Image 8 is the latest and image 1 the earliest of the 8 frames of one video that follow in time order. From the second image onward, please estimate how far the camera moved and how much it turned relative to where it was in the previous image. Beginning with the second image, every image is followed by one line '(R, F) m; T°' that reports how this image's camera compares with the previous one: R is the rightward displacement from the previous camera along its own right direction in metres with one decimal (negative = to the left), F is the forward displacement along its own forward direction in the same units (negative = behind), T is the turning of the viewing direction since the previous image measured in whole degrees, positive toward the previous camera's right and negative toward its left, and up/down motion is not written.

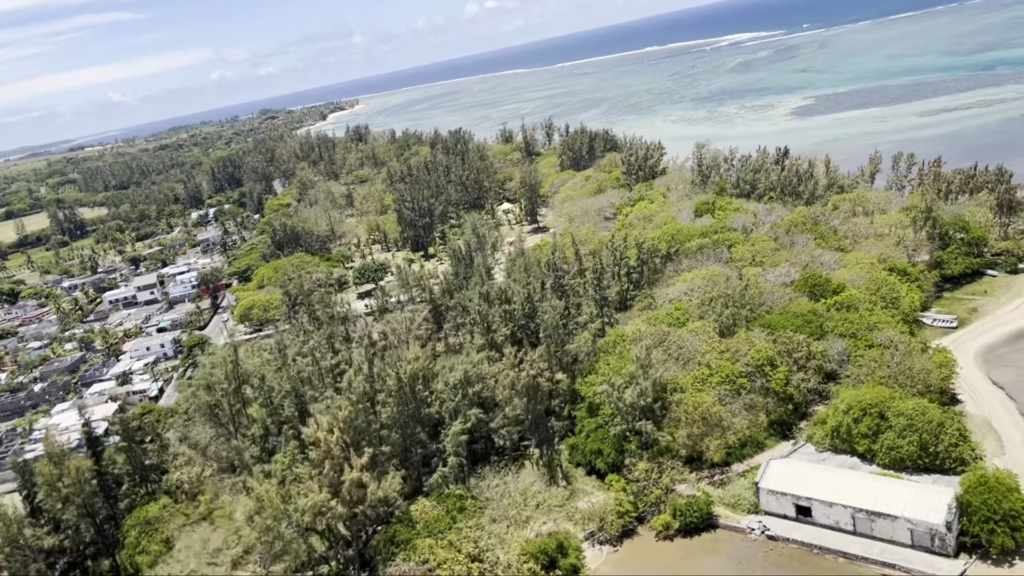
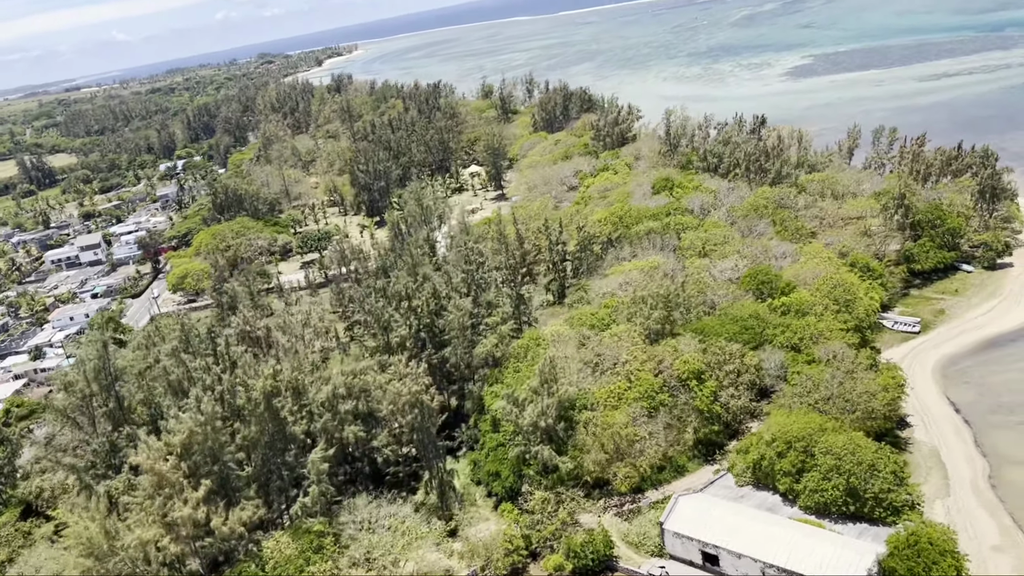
(+4.7, +5.1) m; 0°
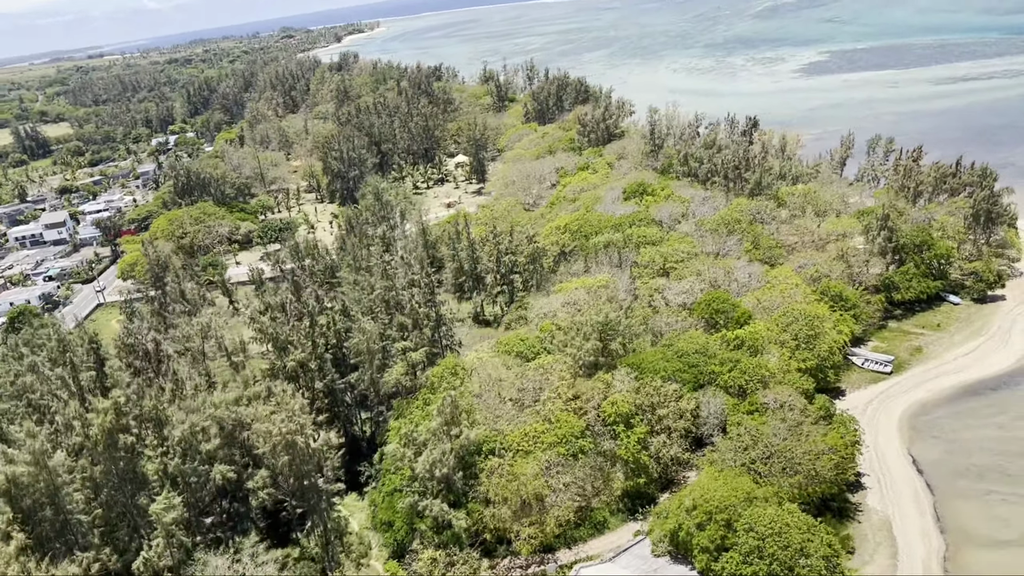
(+4.2, +4.5) m; -1°
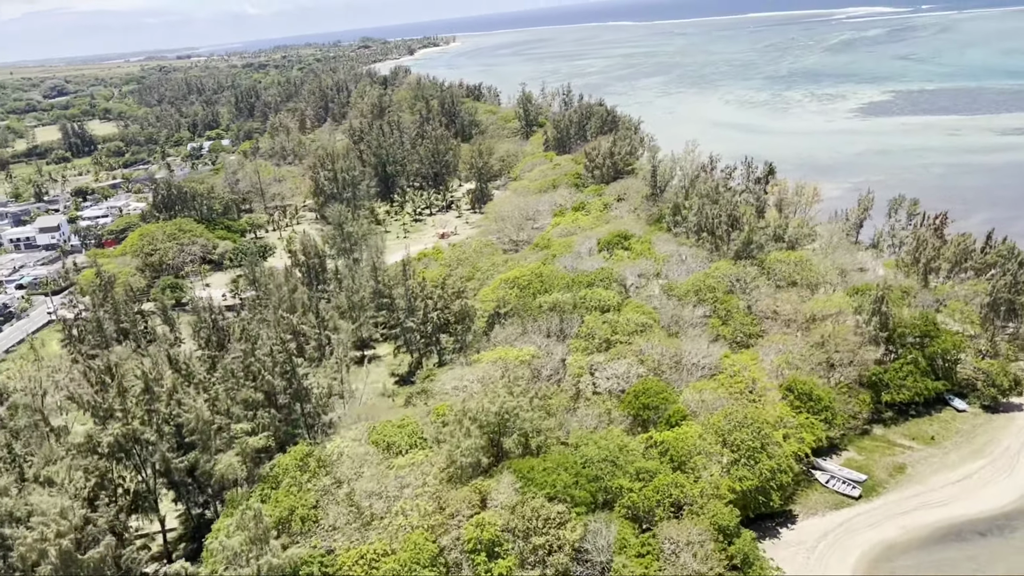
(+6.7, +6.6) m; -4°
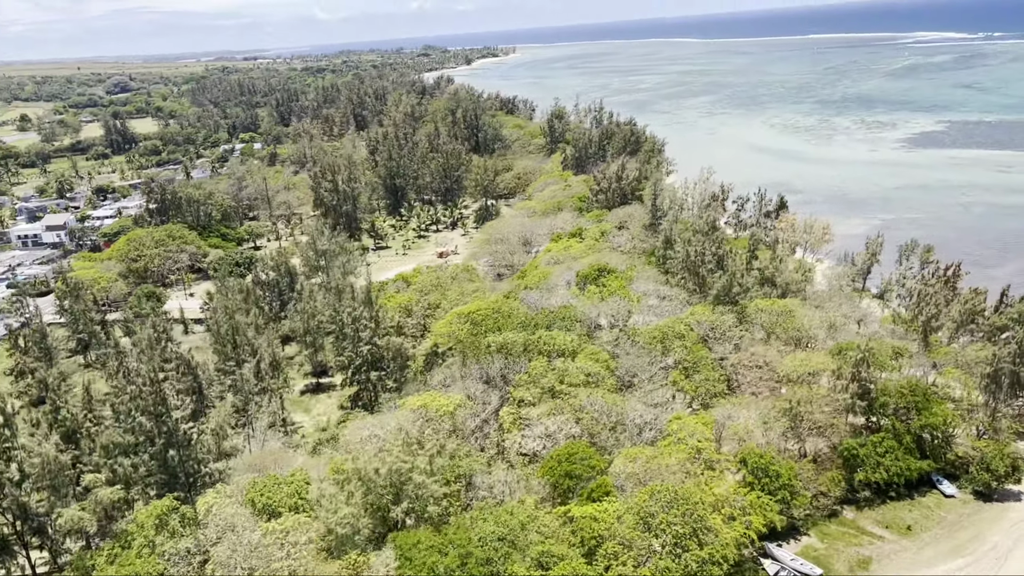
(+4.8, +3.9) m; -4°
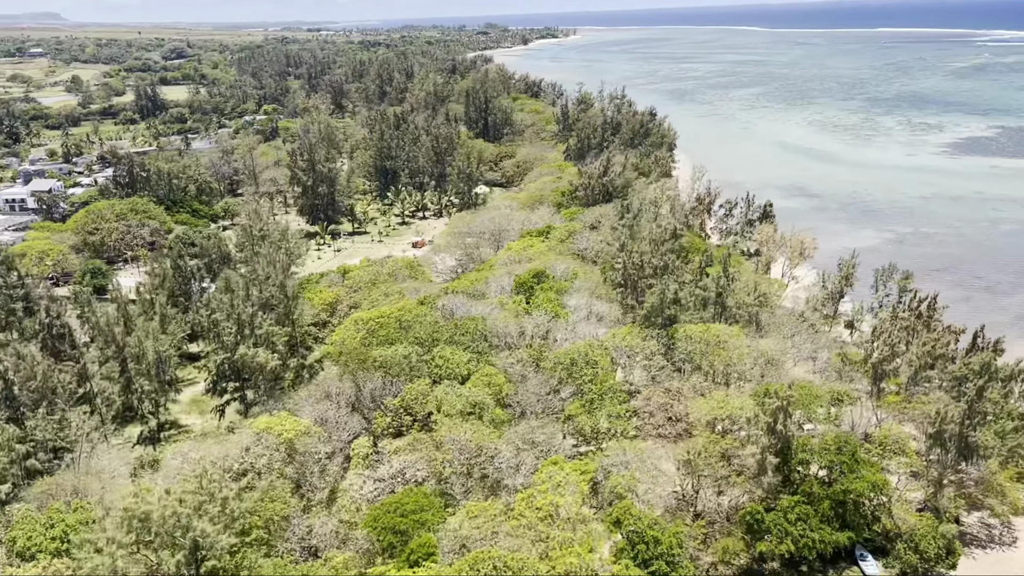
(+6.5, +4.8) m; -3°
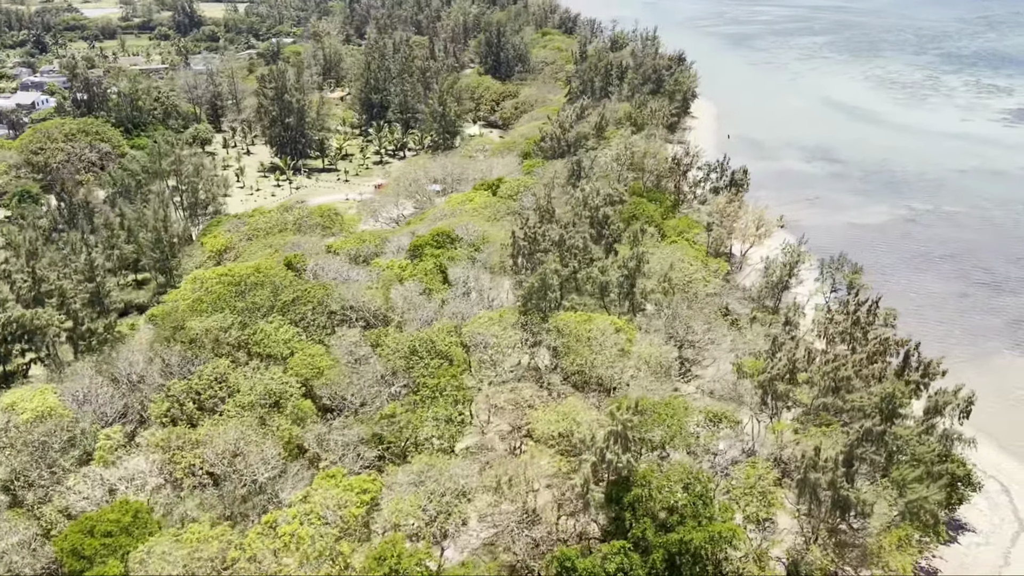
(+7.9, +5.7) m; -4°
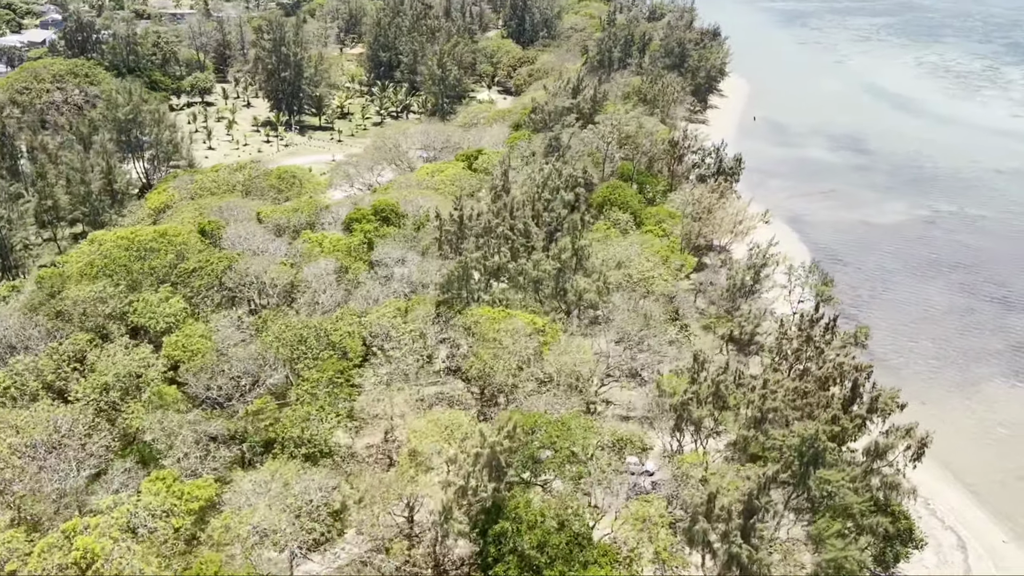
(+4.5, +3.3) m; -3°
